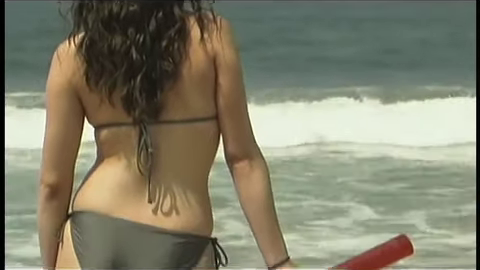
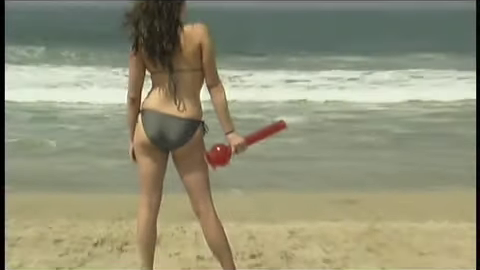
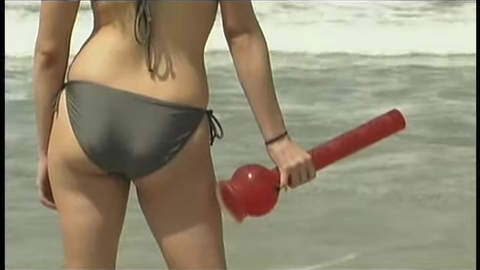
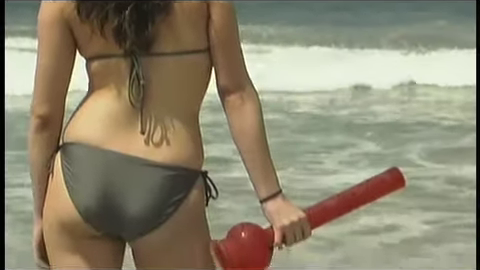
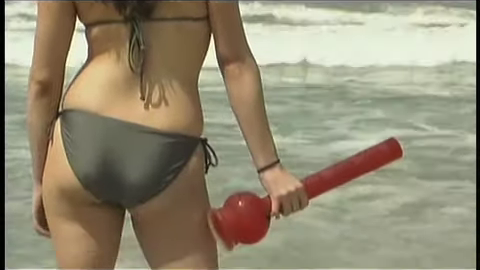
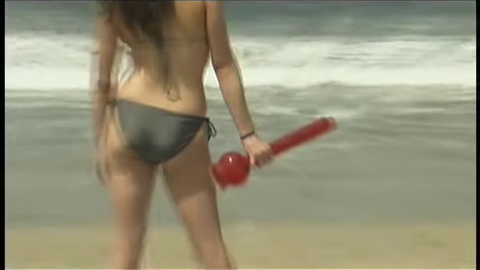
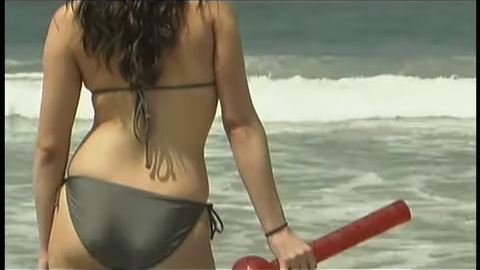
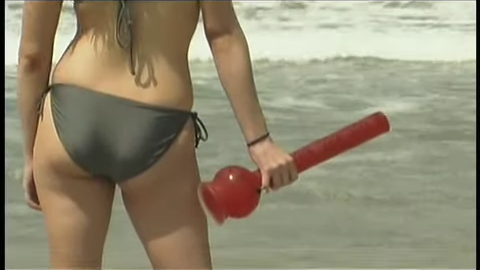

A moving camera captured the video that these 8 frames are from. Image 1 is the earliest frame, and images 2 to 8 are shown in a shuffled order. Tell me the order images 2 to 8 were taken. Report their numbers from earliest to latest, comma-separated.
7, 4, 5, 3, 8, 6, 2
